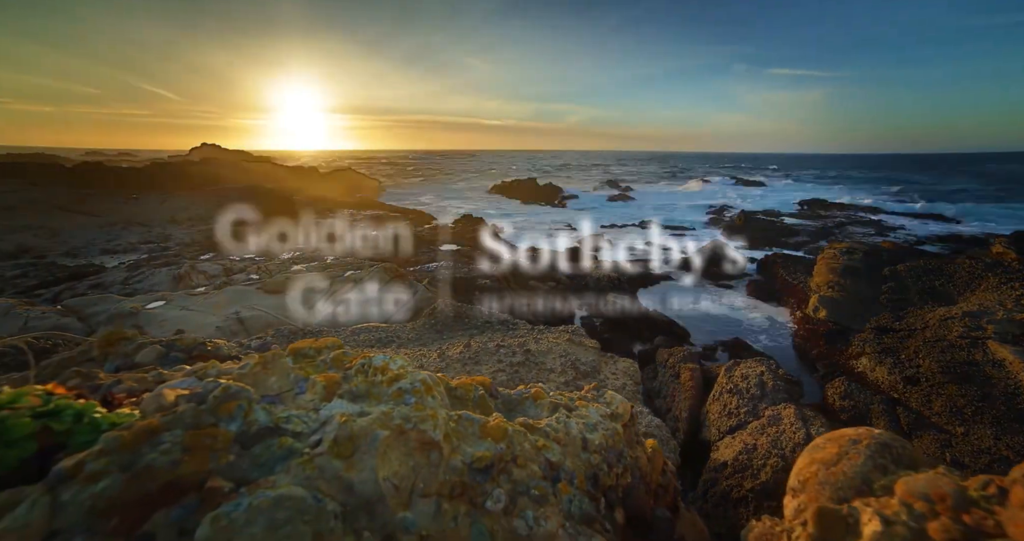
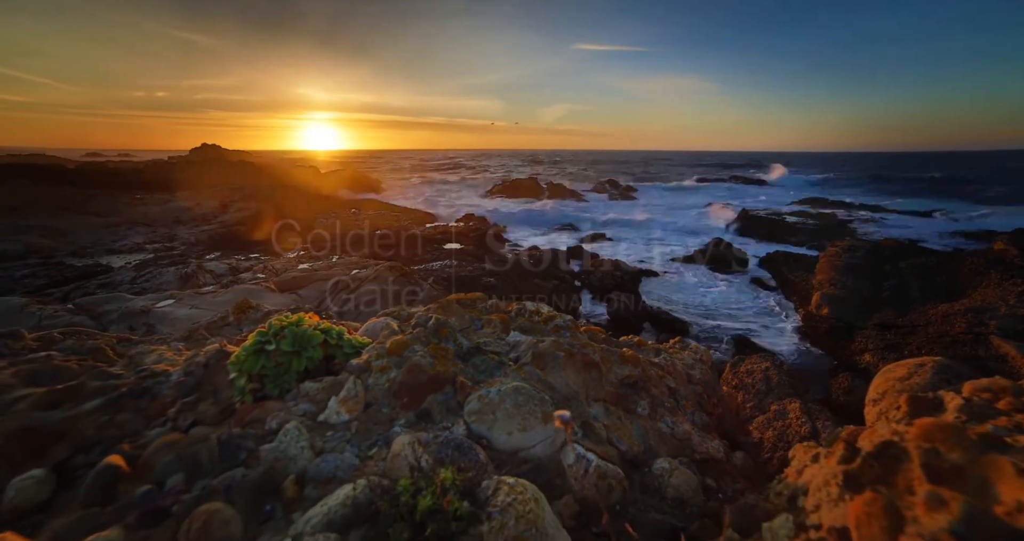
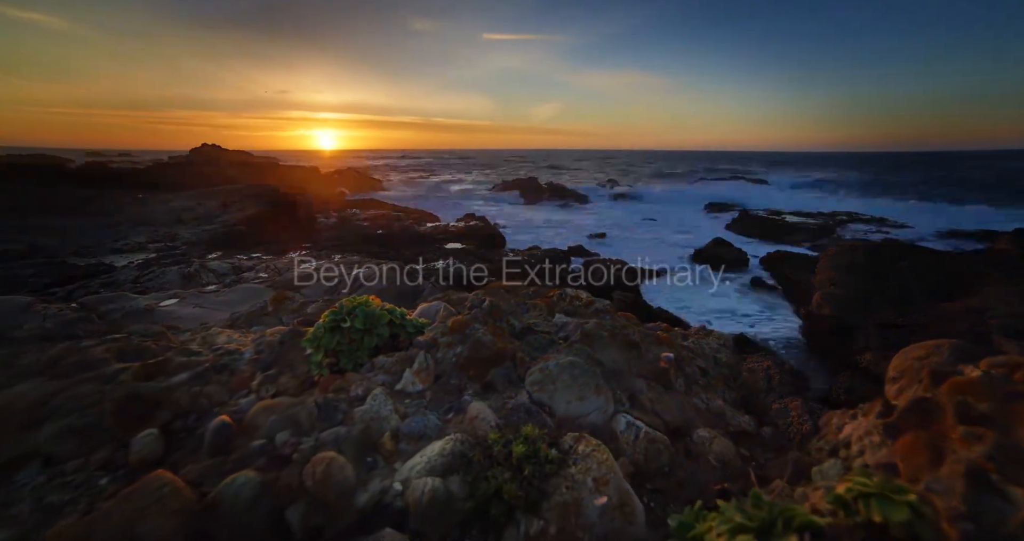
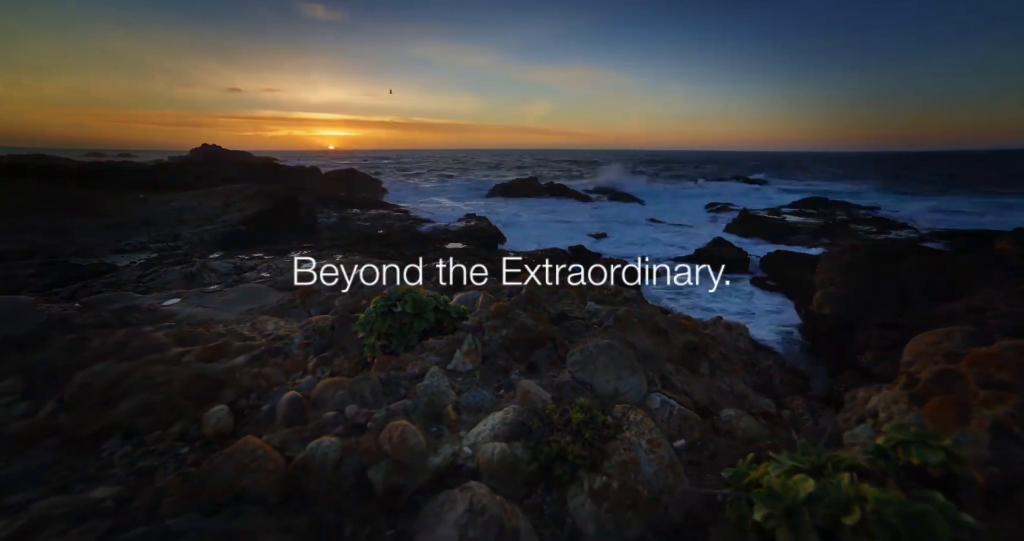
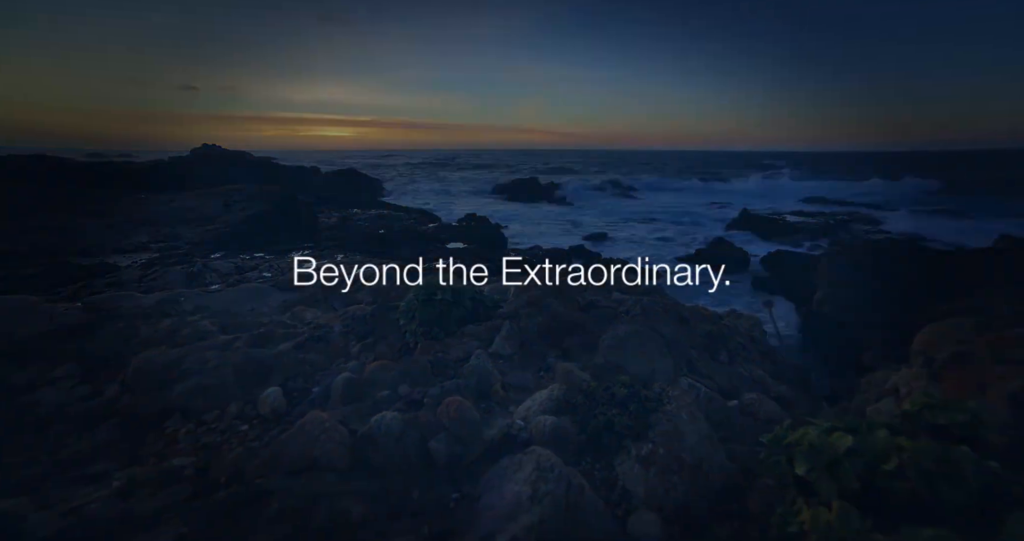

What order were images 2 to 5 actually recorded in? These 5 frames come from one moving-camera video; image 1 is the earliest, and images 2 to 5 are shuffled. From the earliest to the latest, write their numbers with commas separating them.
2, 3, 4, 5
